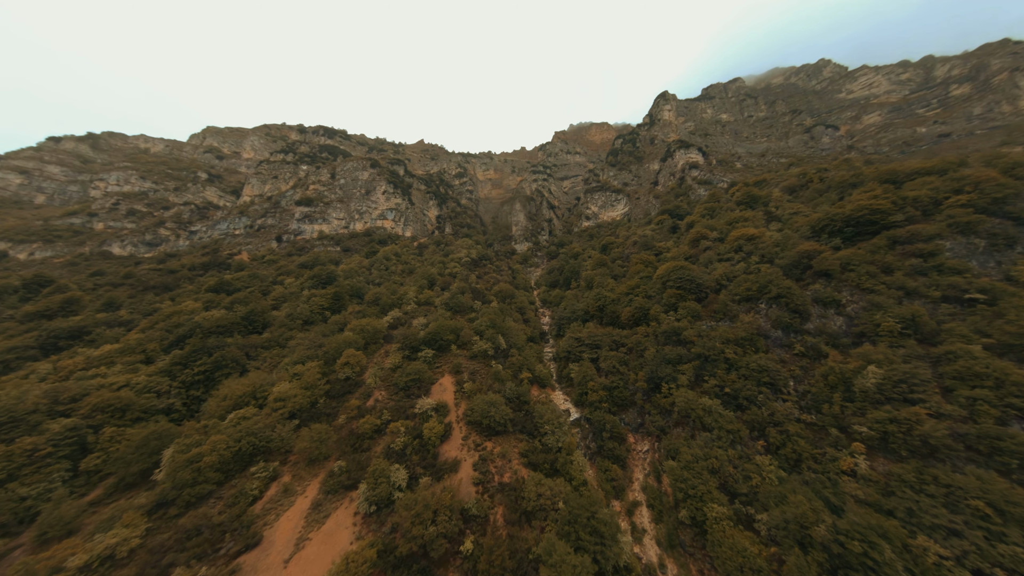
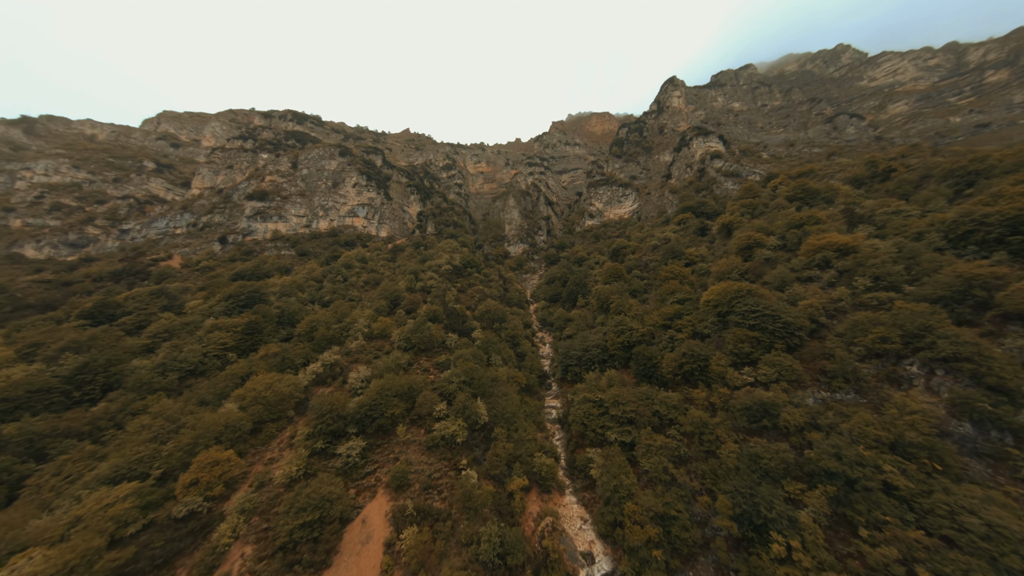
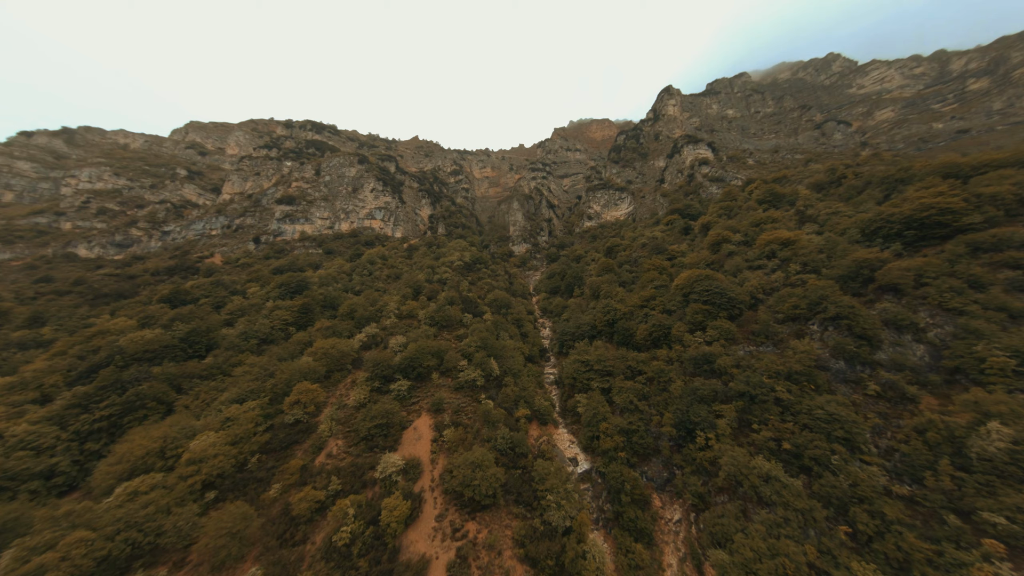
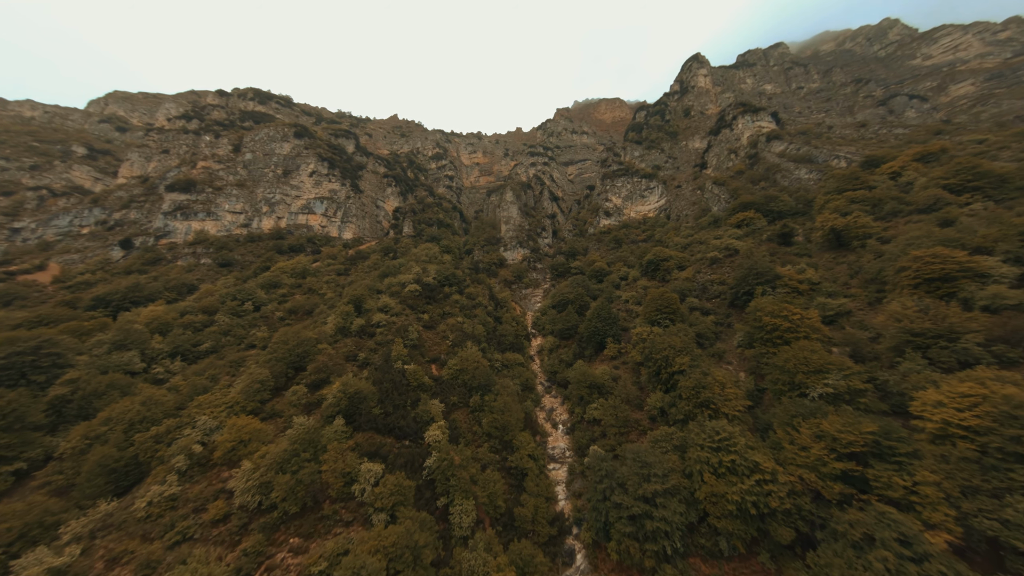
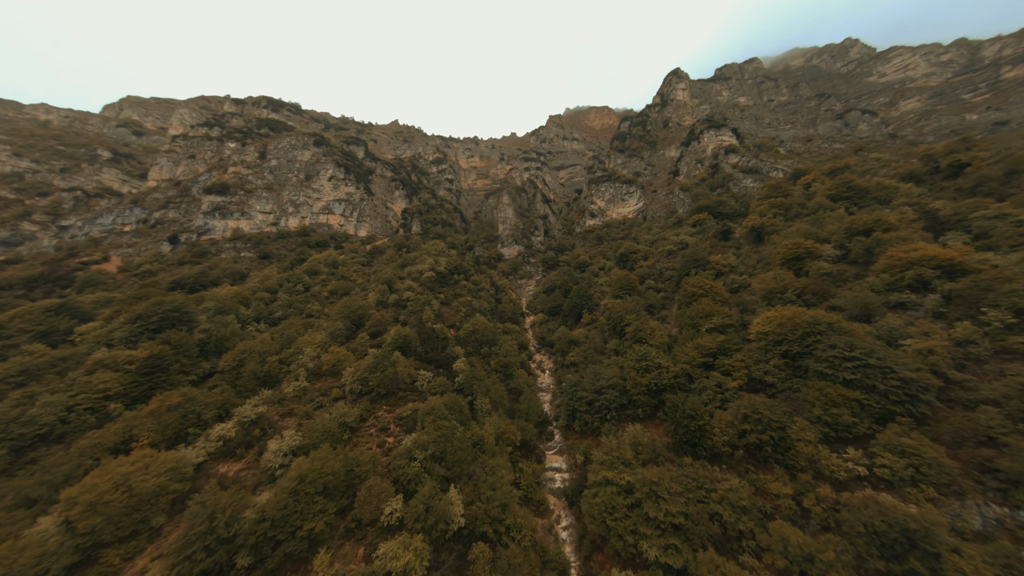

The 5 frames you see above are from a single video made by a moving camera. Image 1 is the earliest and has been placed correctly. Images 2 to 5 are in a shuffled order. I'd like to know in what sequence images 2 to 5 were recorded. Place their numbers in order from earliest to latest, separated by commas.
3, 2, 5, 4
